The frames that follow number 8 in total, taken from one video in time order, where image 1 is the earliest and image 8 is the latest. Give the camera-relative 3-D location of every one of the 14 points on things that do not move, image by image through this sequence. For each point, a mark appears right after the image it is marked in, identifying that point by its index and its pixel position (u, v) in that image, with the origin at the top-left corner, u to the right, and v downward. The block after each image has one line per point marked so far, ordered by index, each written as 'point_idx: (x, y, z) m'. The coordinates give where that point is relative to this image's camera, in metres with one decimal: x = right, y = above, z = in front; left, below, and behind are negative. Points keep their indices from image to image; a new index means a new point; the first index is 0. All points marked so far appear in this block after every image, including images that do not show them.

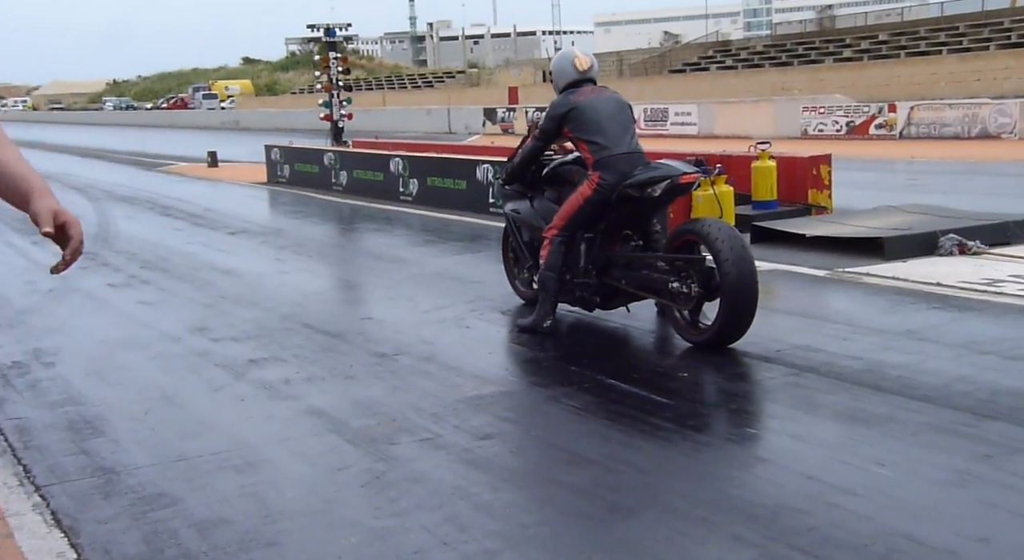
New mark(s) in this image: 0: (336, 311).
0: (-1.5, -0.2, +9.4) m
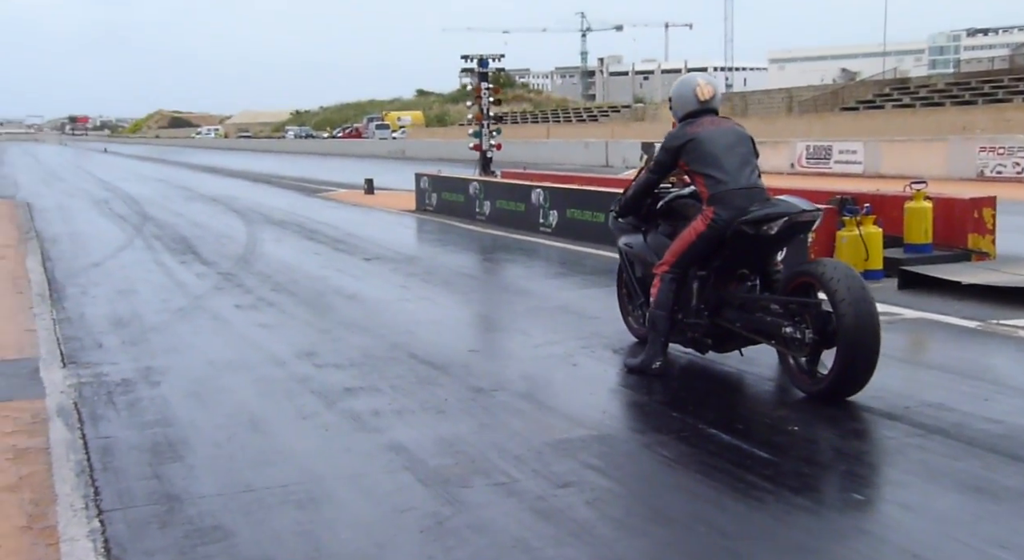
0: (-0.6, -0.5, +9.2) m
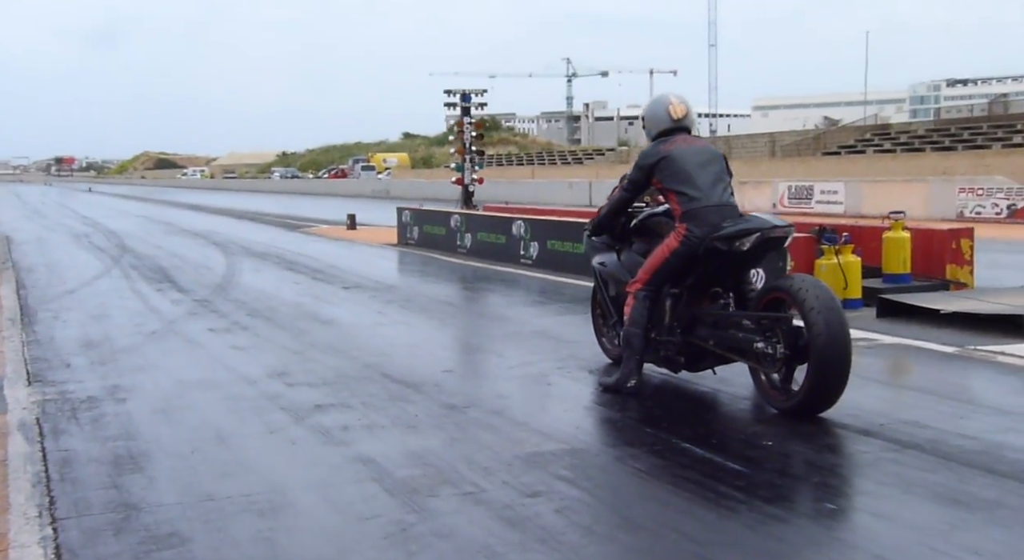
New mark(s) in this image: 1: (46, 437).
0: (-0.8, -0.6, +9.1) m
1: (-3.1, -1.0, +7.3) m
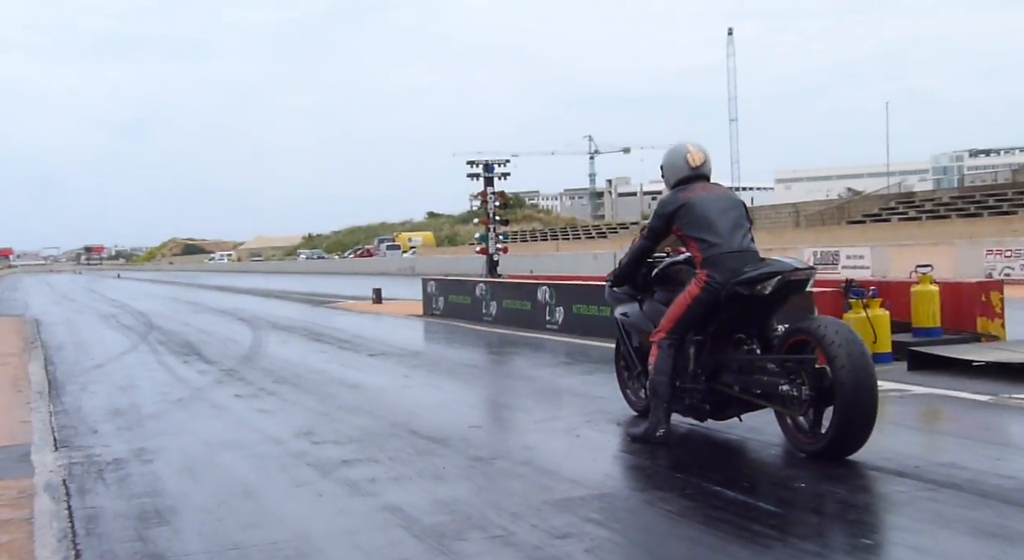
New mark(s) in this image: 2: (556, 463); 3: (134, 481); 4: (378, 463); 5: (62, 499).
0: (-0.5, -1.1, +9.1) m
1: (-2.9, -1.4, +7.2) m
2: (+0.3, -1.3, +7.7) m
3: (-2.6, -1.4, +7.5) m
4: (-0.9, -1.3, +7.8) m
5: (-2.9, -1.4, +7.2) m
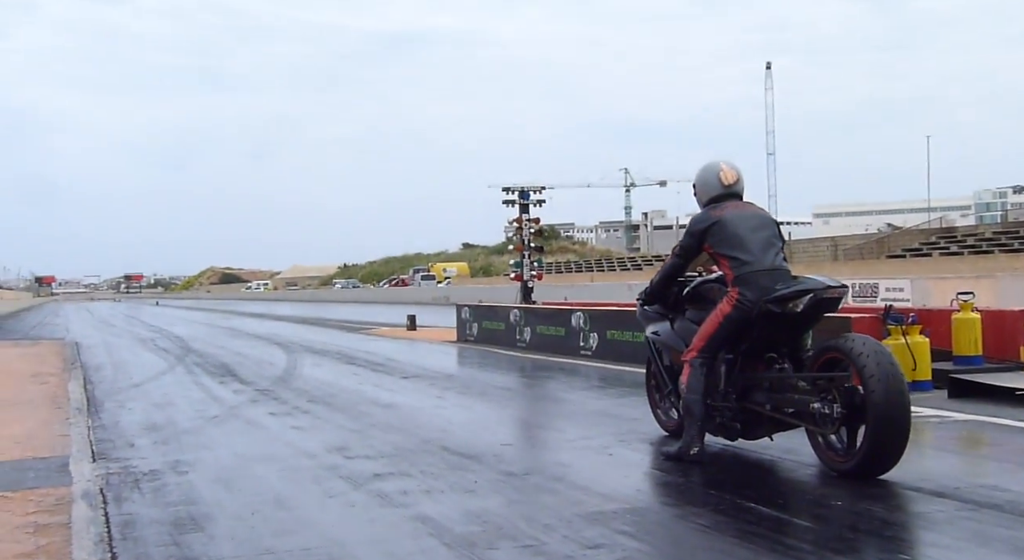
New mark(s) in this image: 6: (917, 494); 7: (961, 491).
0: (-0.3, -1.3, +9.1) m
1: (-2.7, -1.5, +7.3) m
2: (+0.5, -1.4, +7.7) m
3: (-2.4, -1.5, +7.6) m
4: (-0.7, -1.4, +7.8) m
5: (-2.7, -1.5, +7.3) m
6: (+2.4, -1.3, +6.6) m
7: (+2.7, -1.3, +6.6) m
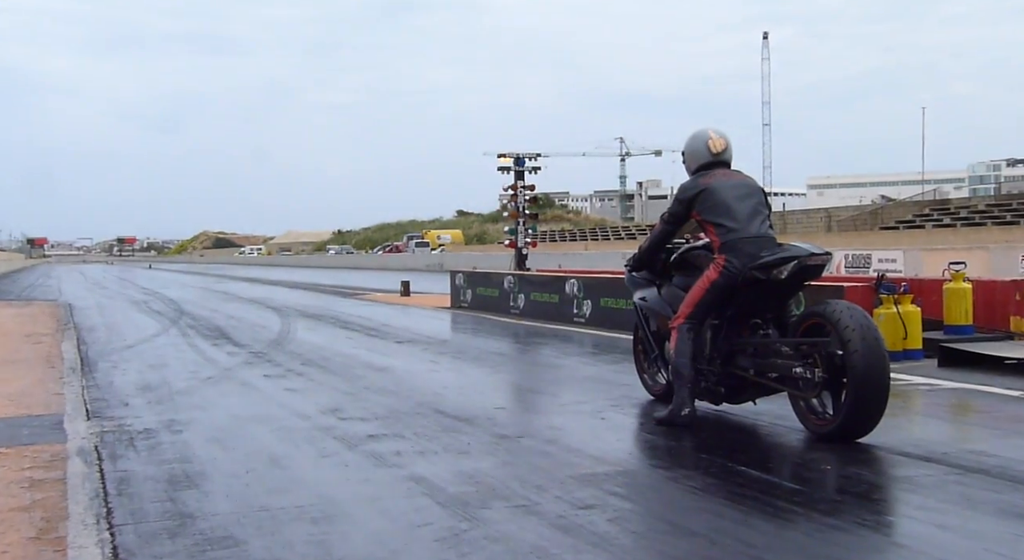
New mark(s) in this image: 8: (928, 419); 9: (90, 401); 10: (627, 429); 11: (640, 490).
0: (-0.3, -1.0, +9.2) m
1: (-2.7, -1.2, +7.4) m
2: (+0.5, -1.1, +7.8) m
3: (-2.4, -1.2, +7.7) m
4: (-0.8, -1.1, +7.9) m
5: (-2.8, -1.2, +7.3) m
6: (+2.4, -1.1, +6.7) m
7: (+2.7, -1.1, +6.7) m
8: (+3.0, -1.0, +7.9) m
9: (-3.5, -1.0, +9.1) m
10: (+0.8, -1.1, +7.9) m
11: (+0.8, -1.3, +6.6) m
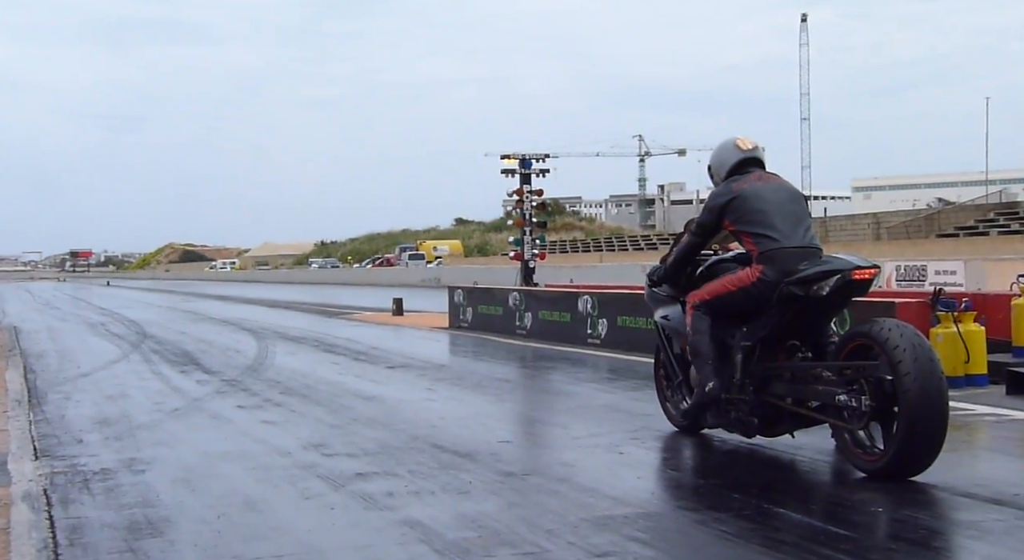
0: (-0.4, -1.1, +8.4) m
1: (-2.7, -1.3, +6.5) m
2: (+0.5, -1.3, +7.1) m
3: (-2.4, -1.3, +6.9) m
4: (-0.8, -1.2, +7.1) m
5: (-2.8, -1.3, +6.5) m
6: (+2.4, -1.2, +6.0) m
7: (+2.7, -1.2, +6.0) m
8: (+3.0, -1.1, +7.2) m
9: (-3.5, -1.1, +8.2) m
10: (+0.8, -1.2, +7.2) m
11: (+0.8, -1.4, +5.8) m
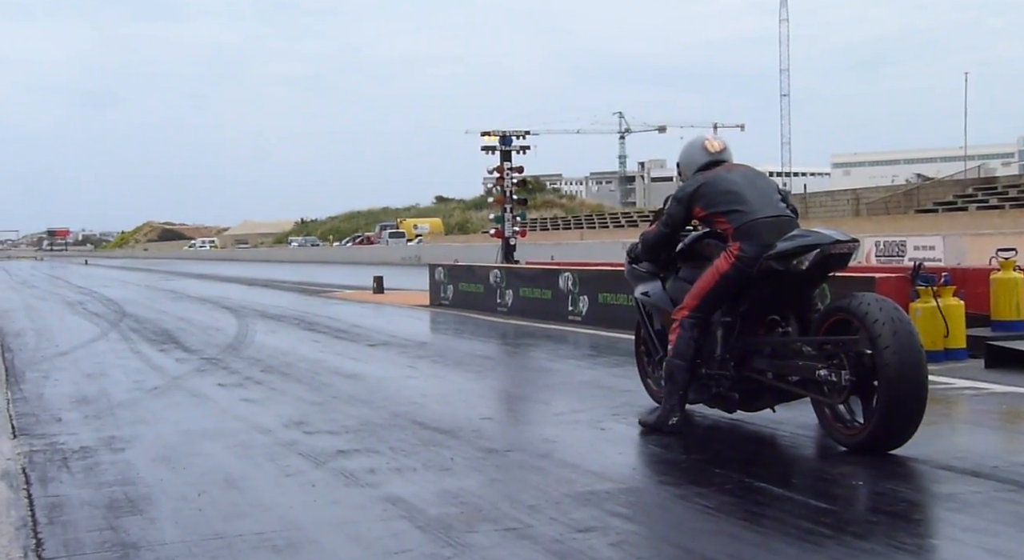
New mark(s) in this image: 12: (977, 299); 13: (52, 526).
0: (-0.5, -0.9, +8.4) m
1: (-2.8, -1.2, +6.5) m
2: (+0.4, -1.1, +7.1) m
3: (-2.5, -1.2, +6.8) m
4: (-0.9, -1.1, +7.1) m
5: (-2.9, -1.2, +6.4) m
6: (+2.3, -1.1, +6.0) m
7: (+2.6, -1.0, +6.1) m
8: (+2.9, -1.0, +7.3) m
9: (-3.6, -1.0, +8.2) m
10: (+0.7, -1.1, +7.2) m
11: (+0.7, -1.3, +5.9) m
12: (+5.1, -0.2, +12.0) m
13: (-2.4, -1.3, +5.8) m
